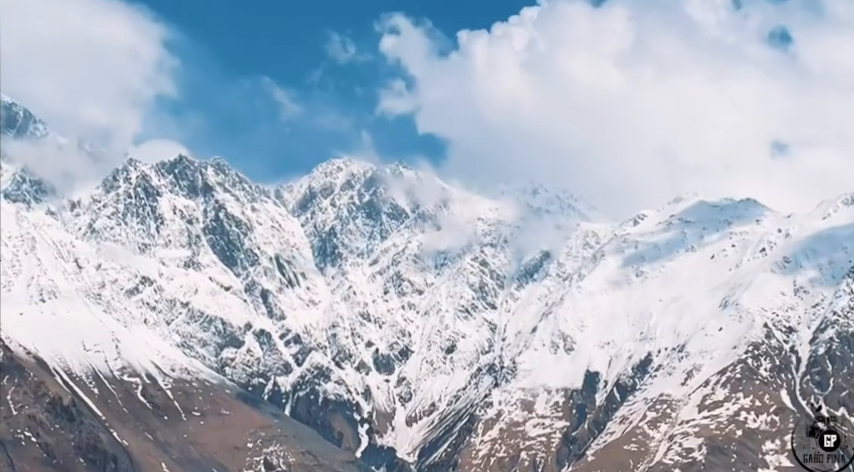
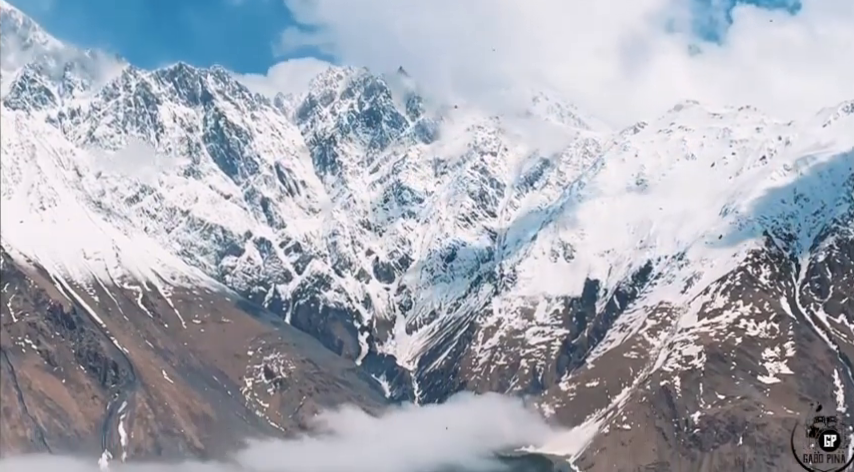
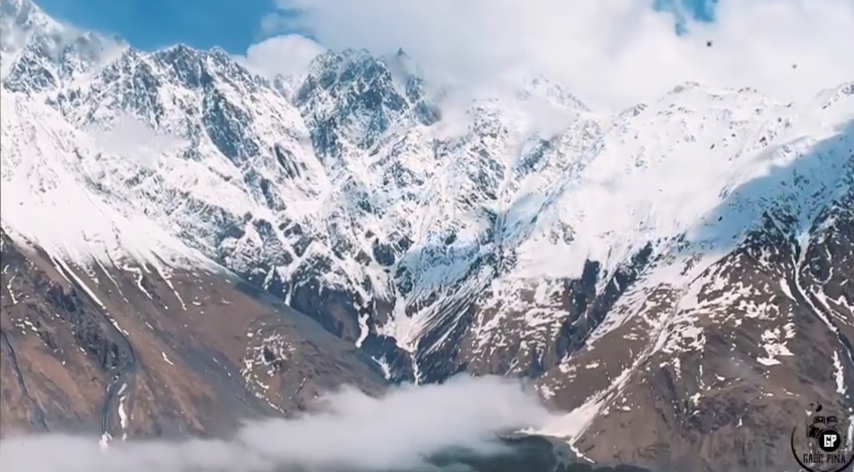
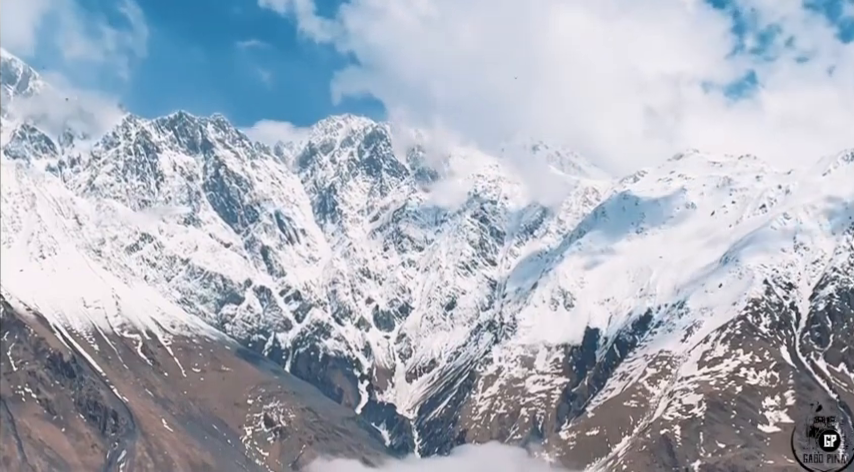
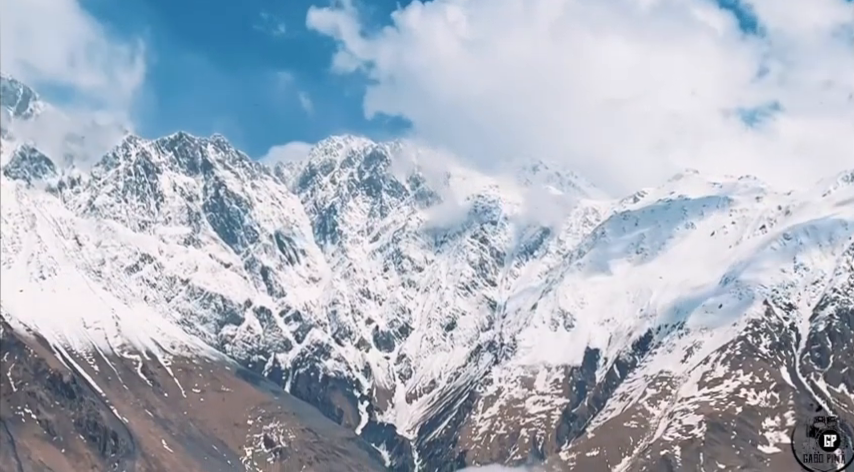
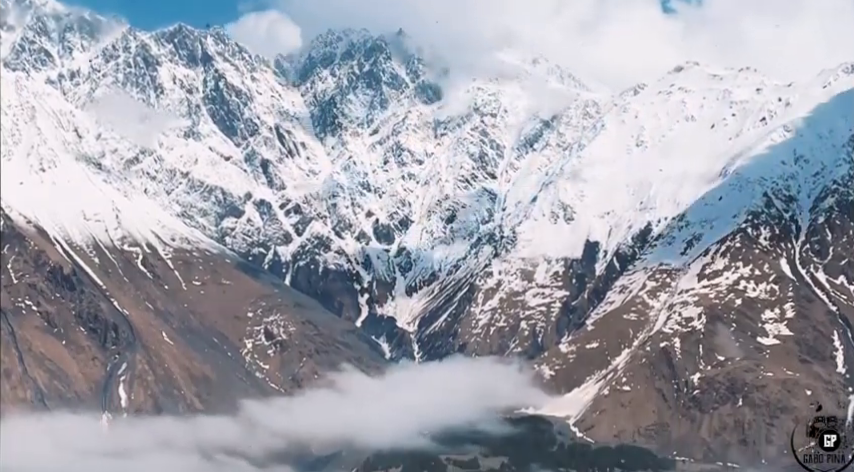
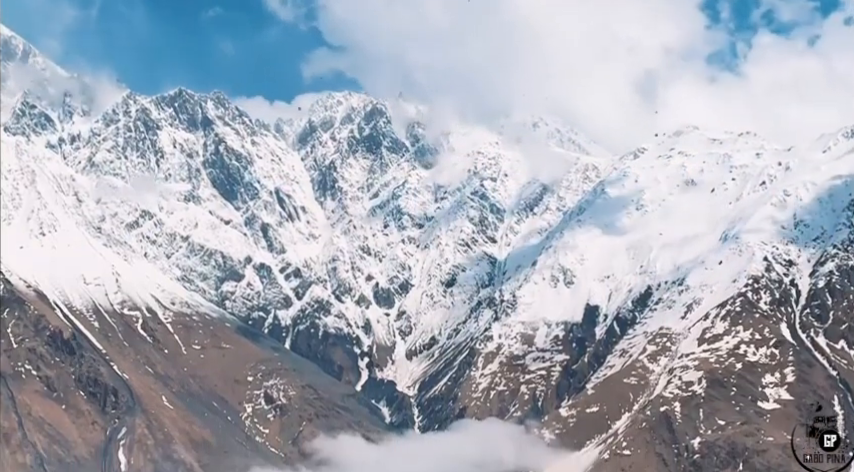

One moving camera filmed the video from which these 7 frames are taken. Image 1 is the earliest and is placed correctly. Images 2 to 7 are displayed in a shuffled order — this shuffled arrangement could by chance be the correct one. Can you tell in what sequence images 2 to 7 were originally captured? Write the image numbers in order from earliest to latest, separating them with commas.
5, 4, 7, 2, 3, 6
